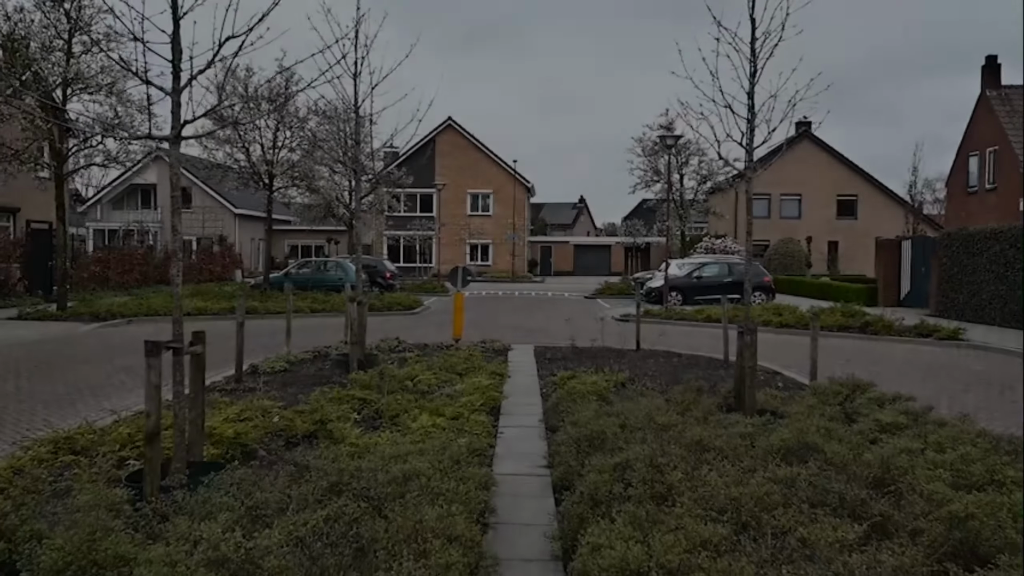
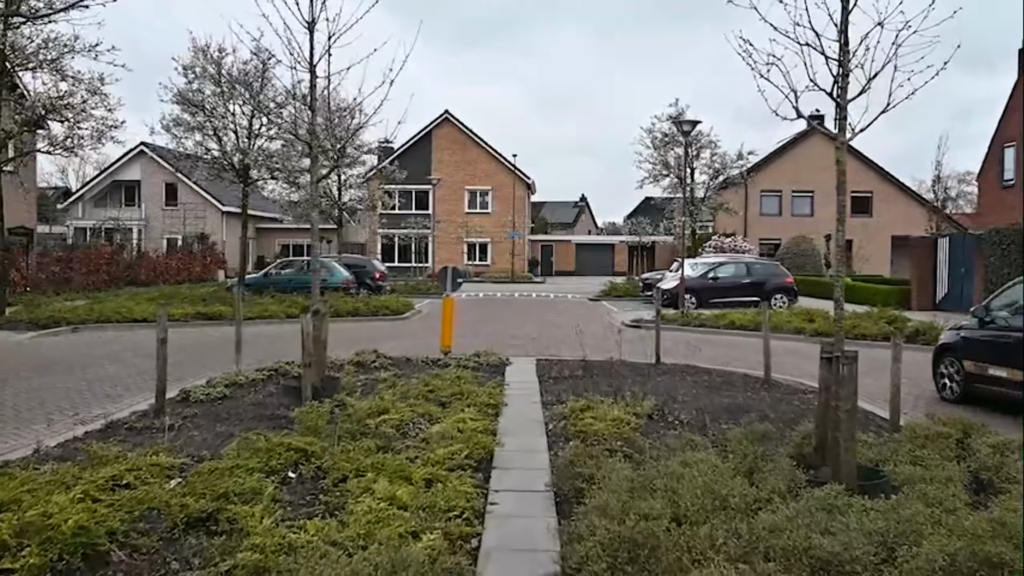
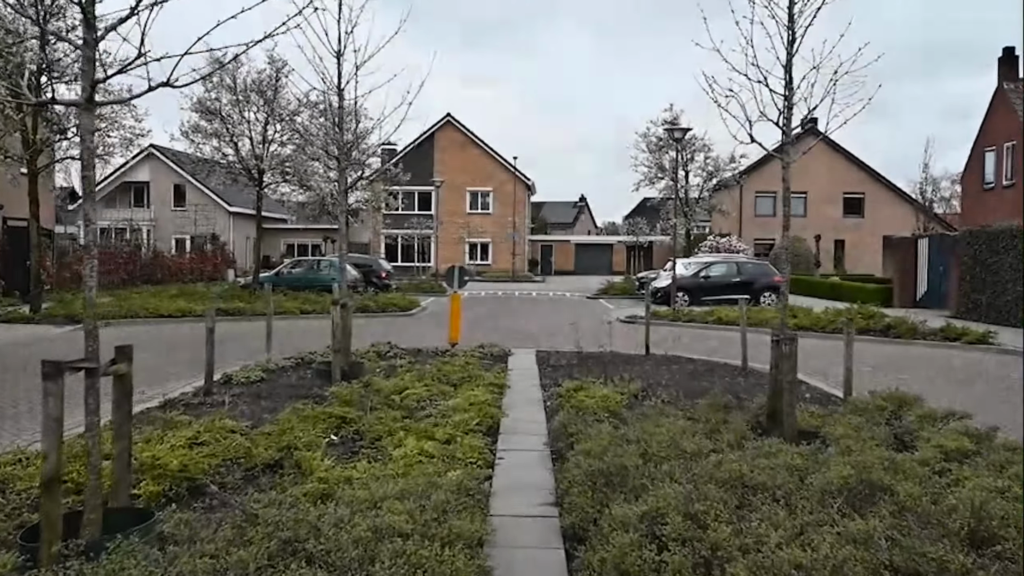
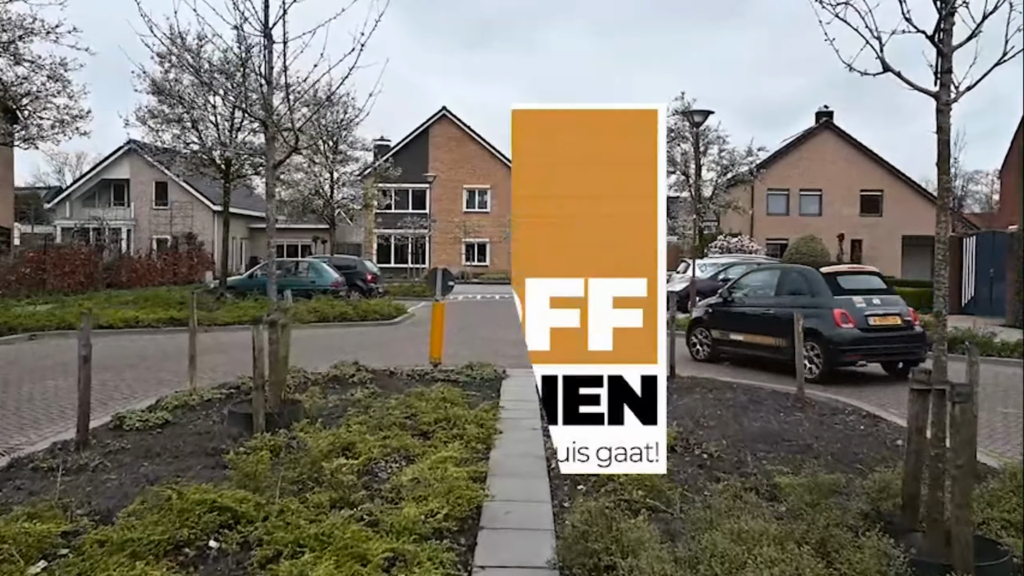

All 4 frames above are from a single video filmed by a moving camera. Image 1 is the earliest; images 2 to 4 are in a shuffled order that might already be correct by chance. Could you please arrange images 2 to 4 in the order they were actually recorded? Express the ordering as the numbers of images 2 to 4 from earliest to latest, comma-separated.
3, 2, 4
